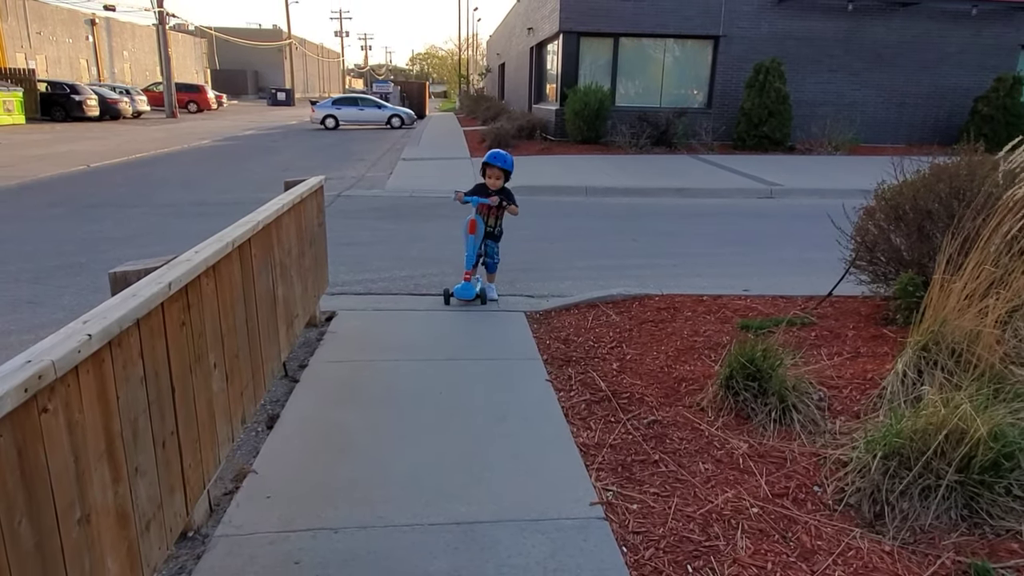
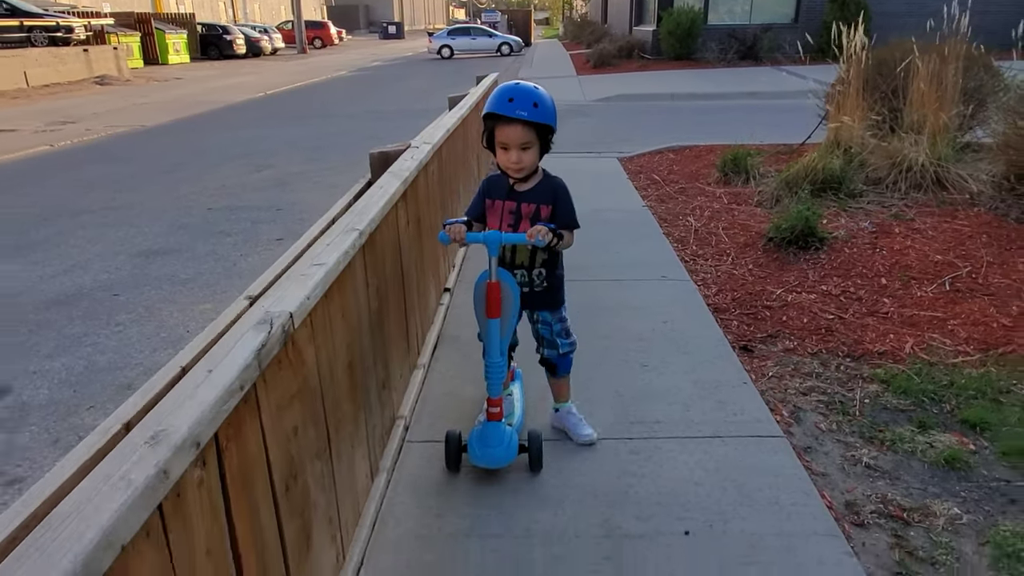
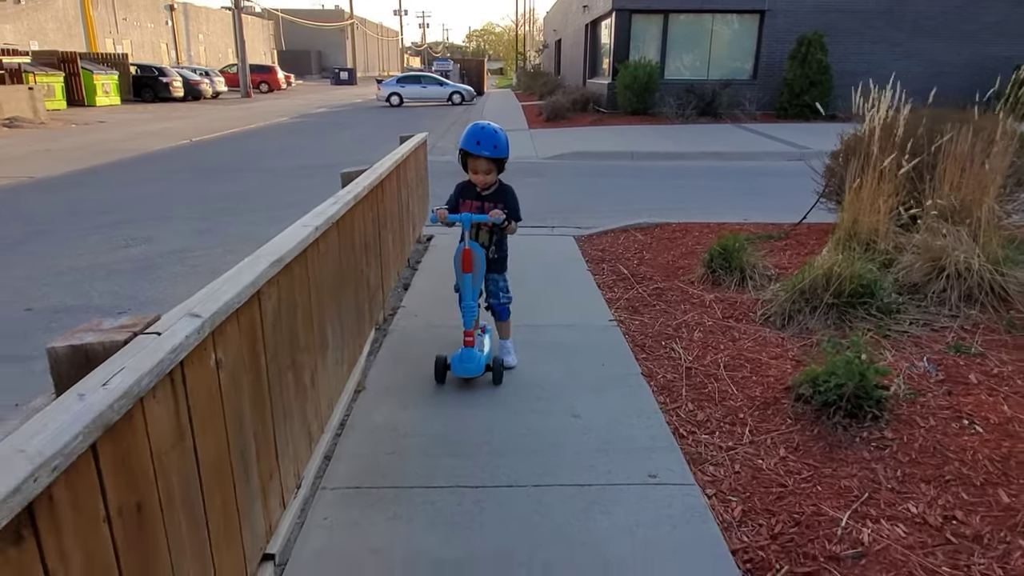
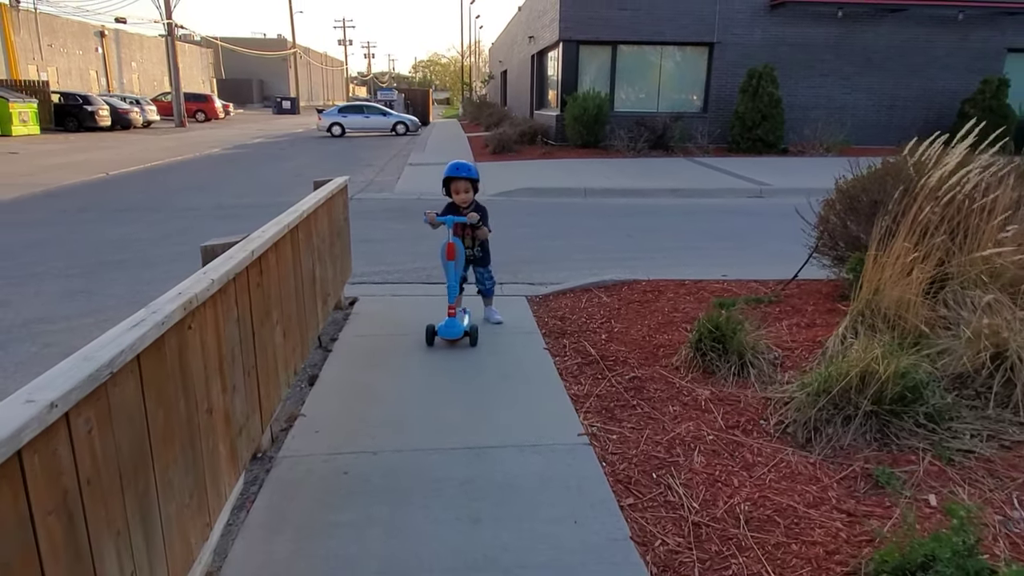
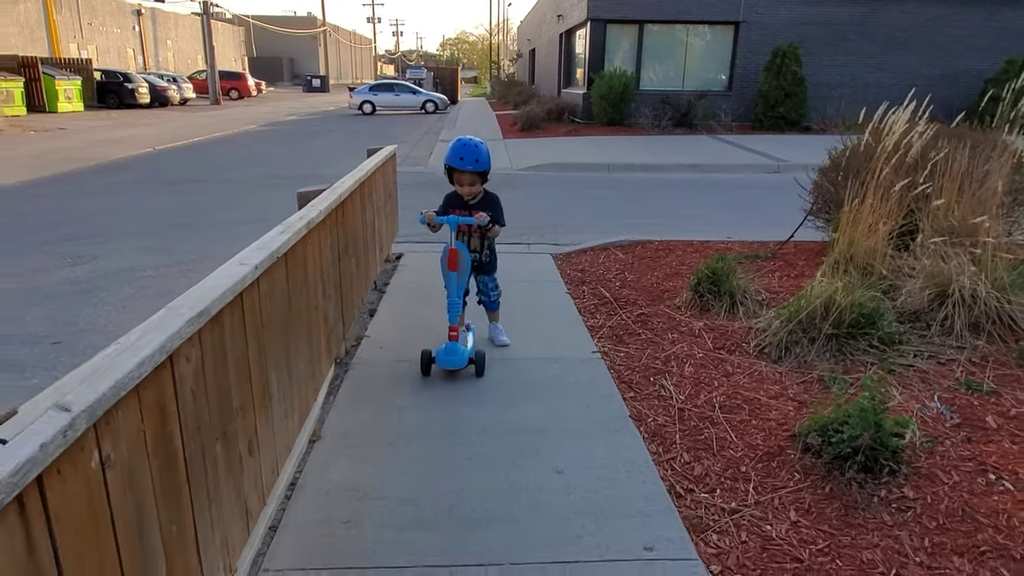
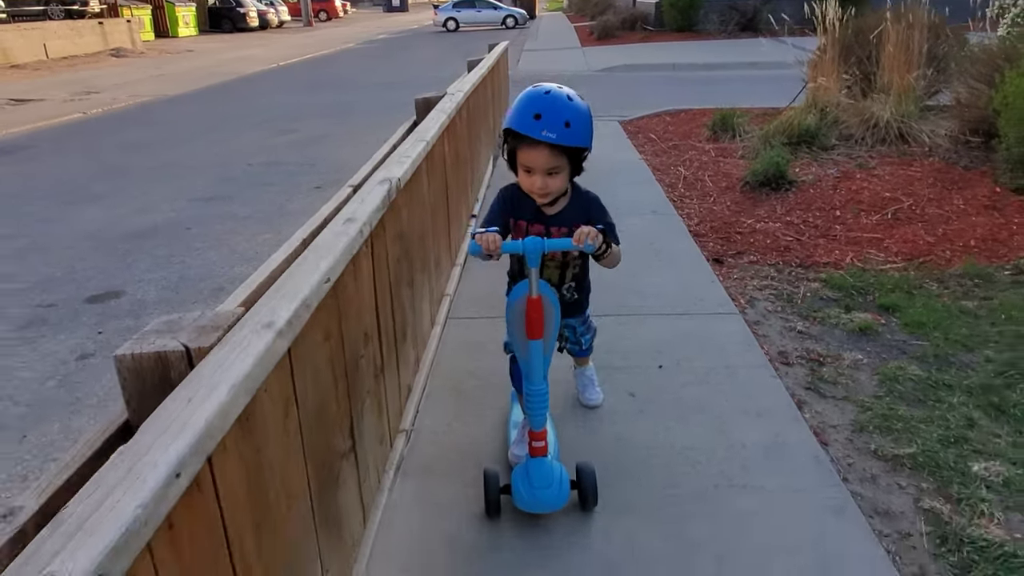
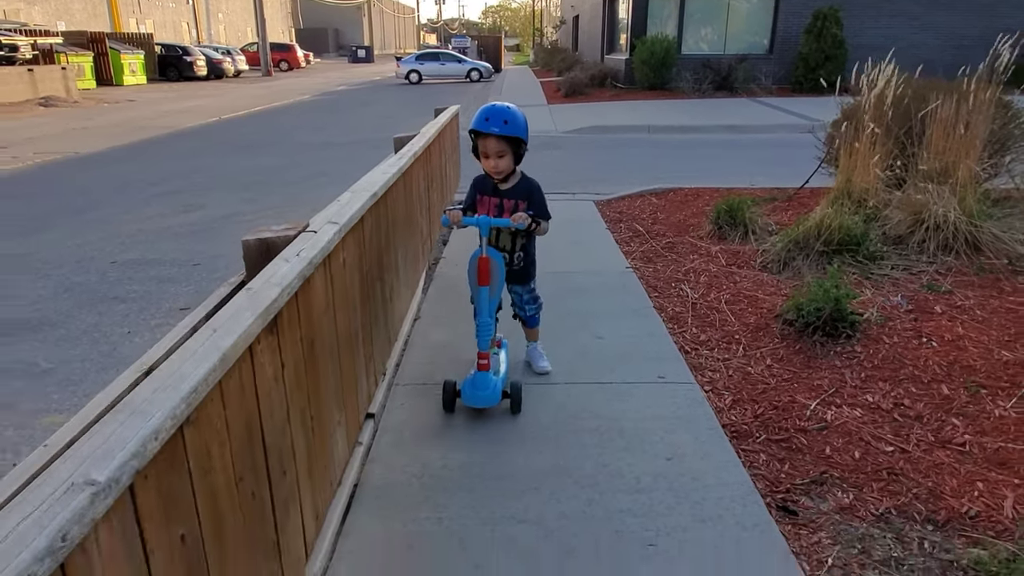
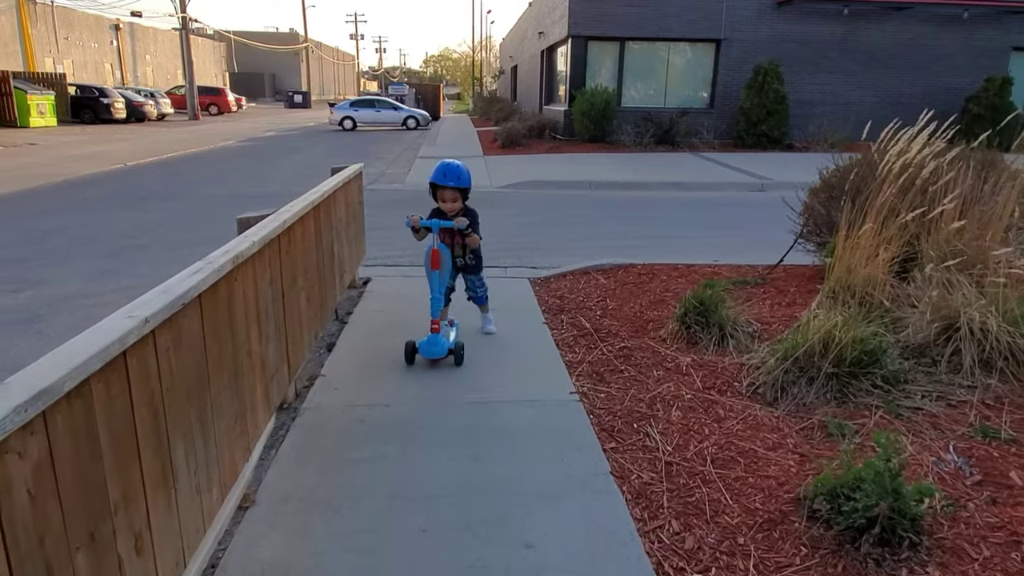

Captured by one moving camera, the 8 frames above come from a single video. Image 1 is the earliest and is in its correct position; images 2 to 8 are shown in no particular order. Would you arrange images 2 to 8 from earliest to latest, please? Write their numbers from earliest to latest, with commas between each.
4, 8, 5, 3, 7, 2, 6
